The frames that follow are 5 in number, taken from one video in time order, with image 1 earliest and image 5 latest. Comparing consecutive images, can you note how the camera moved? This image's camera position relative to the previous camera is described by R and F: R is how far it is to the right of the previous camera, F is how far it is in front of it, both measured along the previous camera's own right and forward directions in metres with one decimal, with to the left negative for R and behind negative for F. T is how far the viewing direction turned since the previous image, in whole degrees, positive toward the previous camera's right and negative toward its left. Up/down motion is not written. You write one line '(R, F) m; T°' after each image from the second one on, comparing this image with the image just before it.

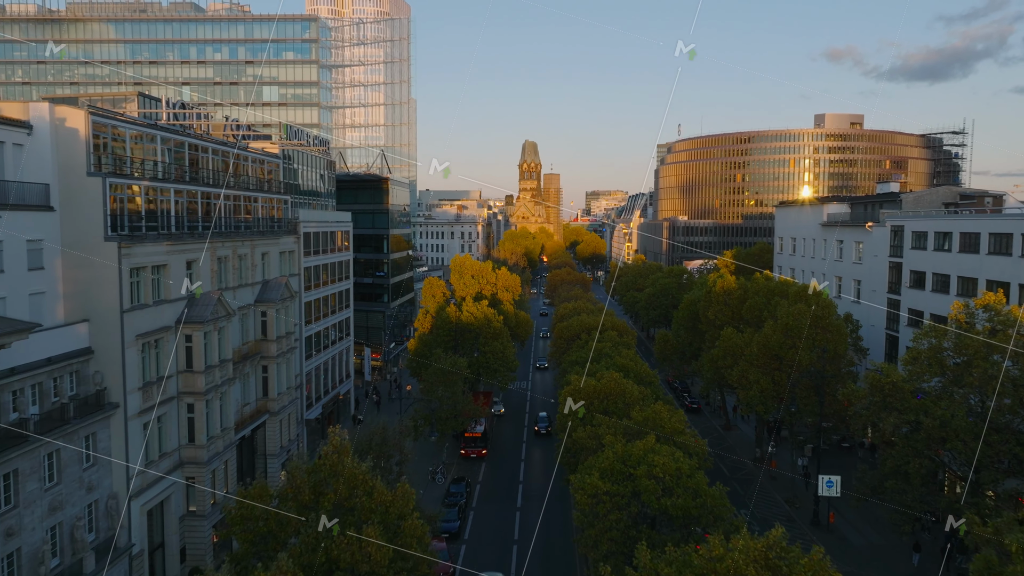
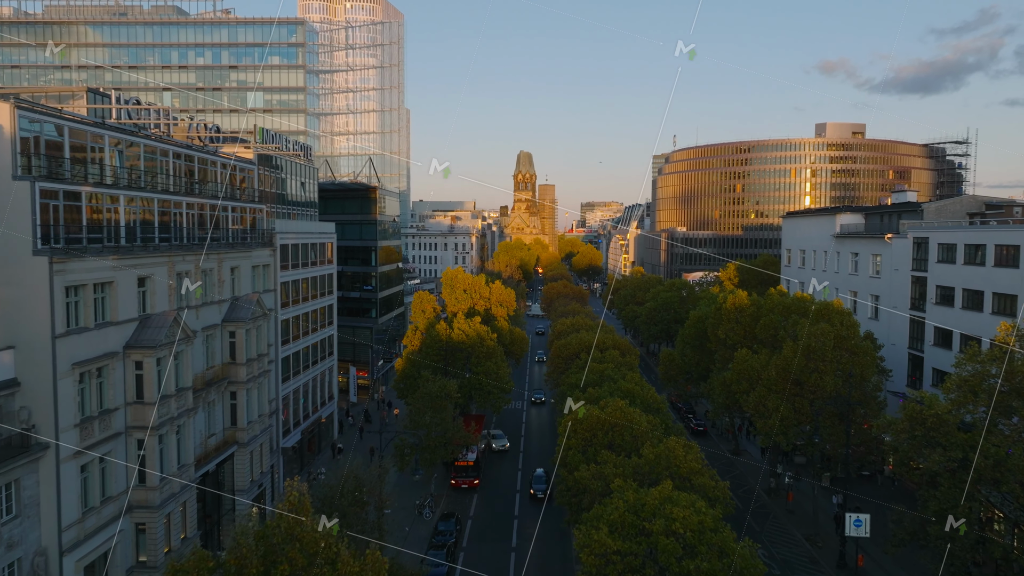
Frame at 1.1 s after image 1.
(0.0, +3.6) m; 0°
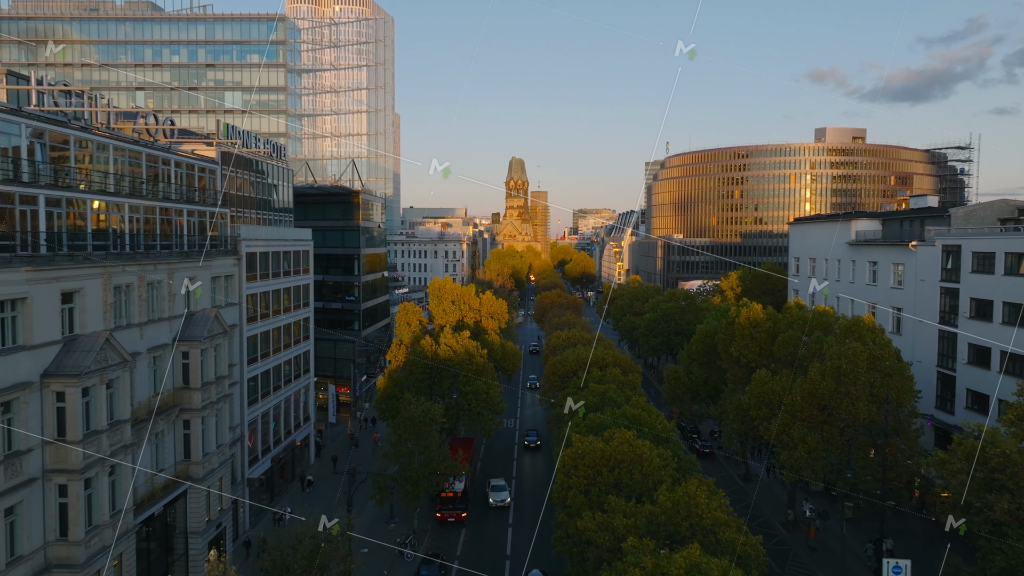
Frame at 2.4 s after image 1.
(0.0, +4.2) m; +1°
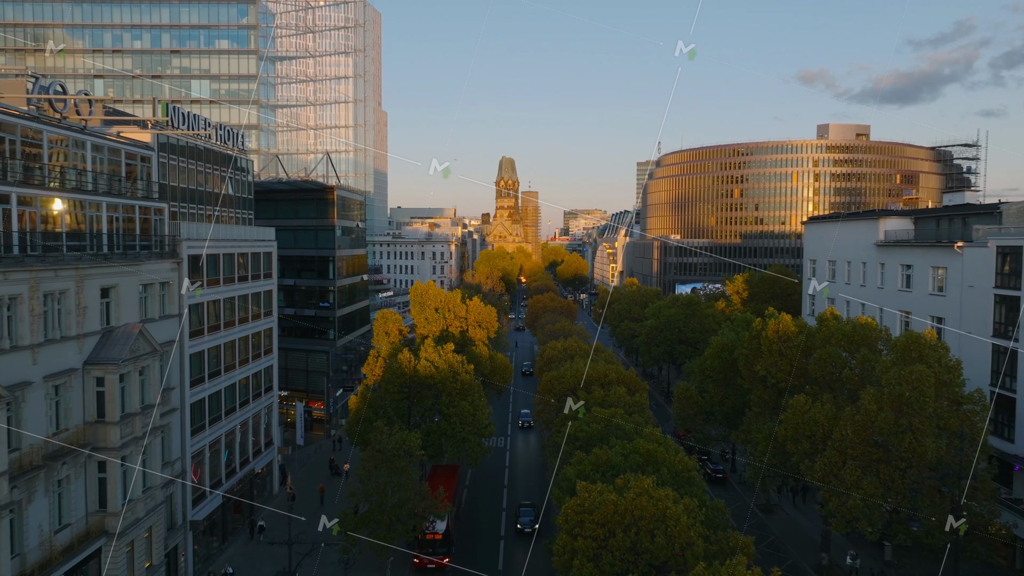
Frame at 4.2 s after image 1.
(0.0, +5.8) m; +1°
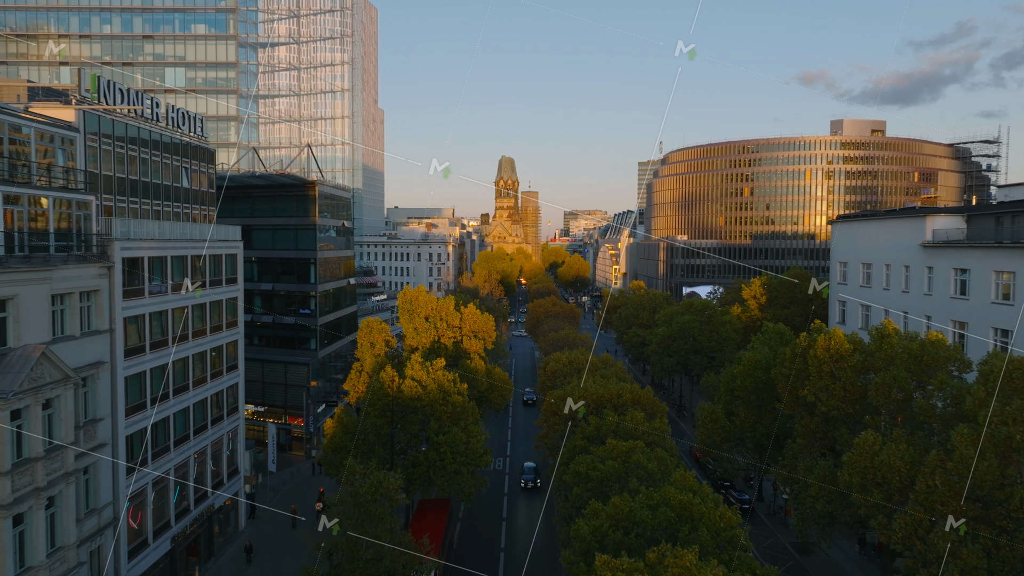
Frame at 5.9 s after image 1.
(0.0, +5.6) m; 0°
